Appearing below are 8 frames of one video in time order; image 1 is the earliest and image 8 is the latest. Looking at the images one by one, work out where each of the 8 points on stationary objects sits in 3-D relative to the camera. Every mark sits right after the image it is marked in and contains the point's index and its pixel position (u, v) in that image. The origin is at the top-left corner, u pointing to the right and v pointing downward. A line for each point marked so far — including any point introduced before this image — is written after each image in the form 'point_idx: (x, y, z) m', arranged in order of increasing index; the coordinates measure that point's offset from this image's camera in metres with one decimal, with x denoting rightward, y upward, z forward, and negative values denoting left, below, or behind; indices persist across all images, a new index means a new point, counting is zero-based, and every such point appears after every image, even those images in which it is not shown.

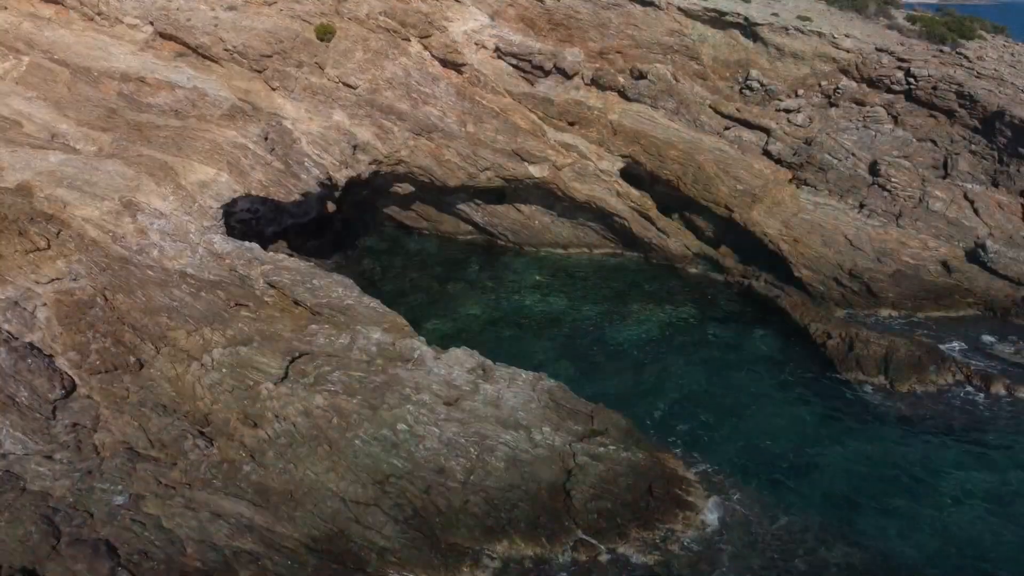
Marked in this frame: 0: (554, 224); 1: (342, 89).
0: (+1.0, +1.6, +19.8) m
1: (-3.6, +4.1, +17.3) m
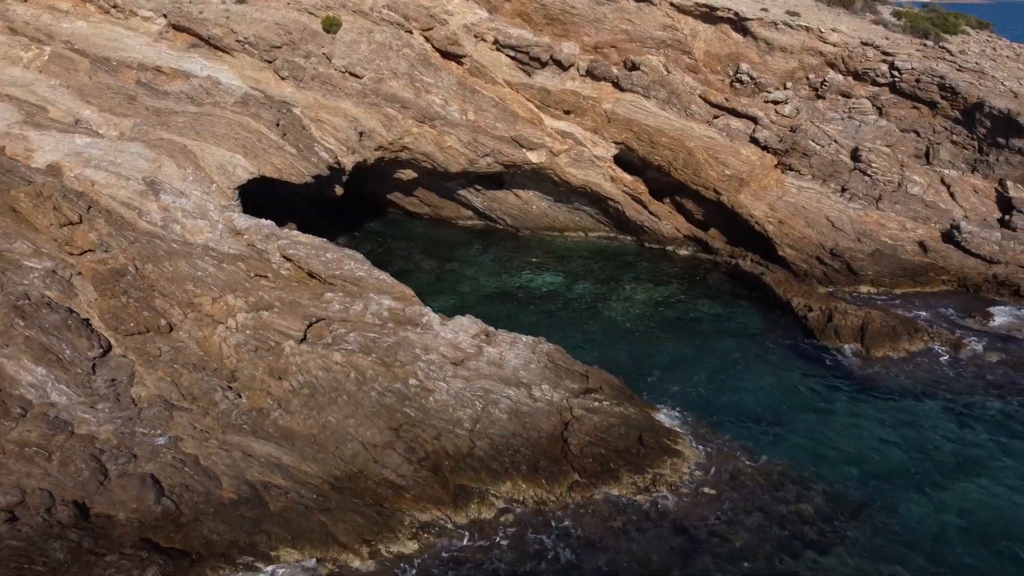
0: (+1.0, +2.0, +20.7) m
1: (-3.6, +4.6, +18.2) m
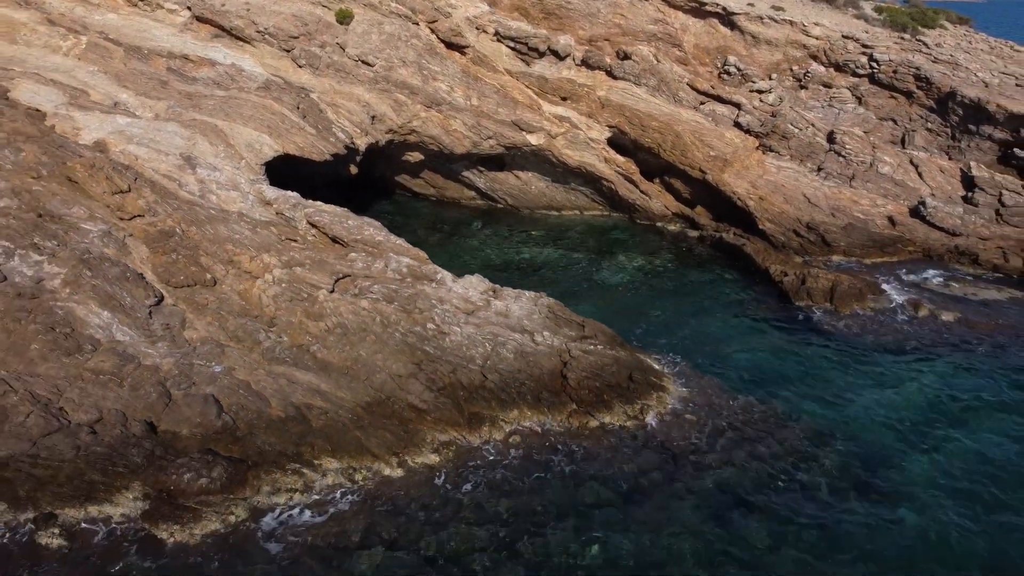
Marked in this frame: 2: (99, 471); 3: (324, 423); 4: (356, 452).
0: (+1.0, +2.7, +22.1) m
1: (-3.6, +5.2, +19.6) m
2: (-4.7, -2.0, +9.6) m
3: (-2.3, -1.6, +10.3) m
4: (-1.9, -2.0, +10.3) m
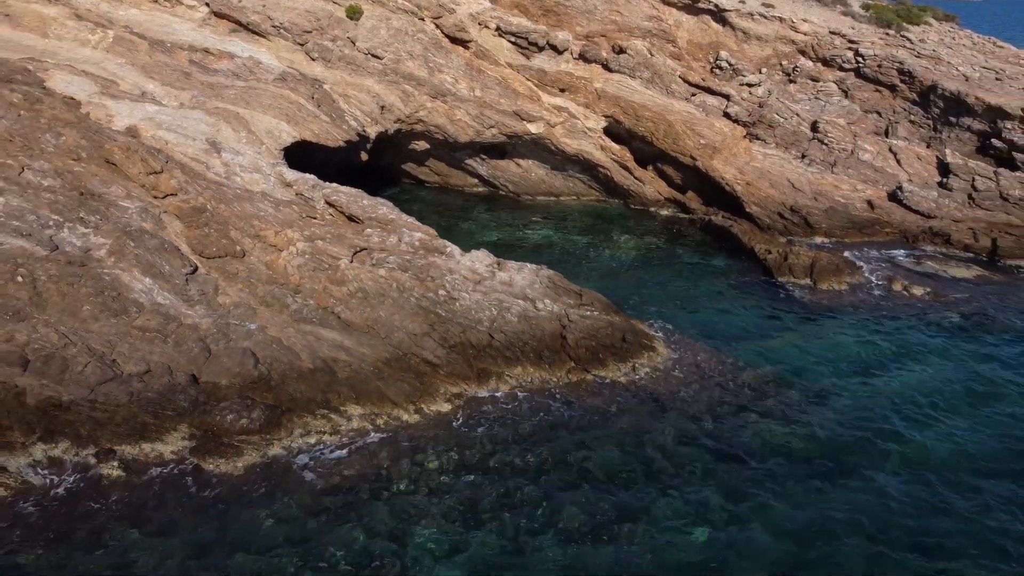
0: (+1.0, +3.2, +23.3) m
1: (-3.6, +5.7, +20.7) m
2: (-4.6, -1.6, +10.7) m
3: (-2.3, -1.2, +11.5) m
4: (-1.9, -1.5, +11.5) m
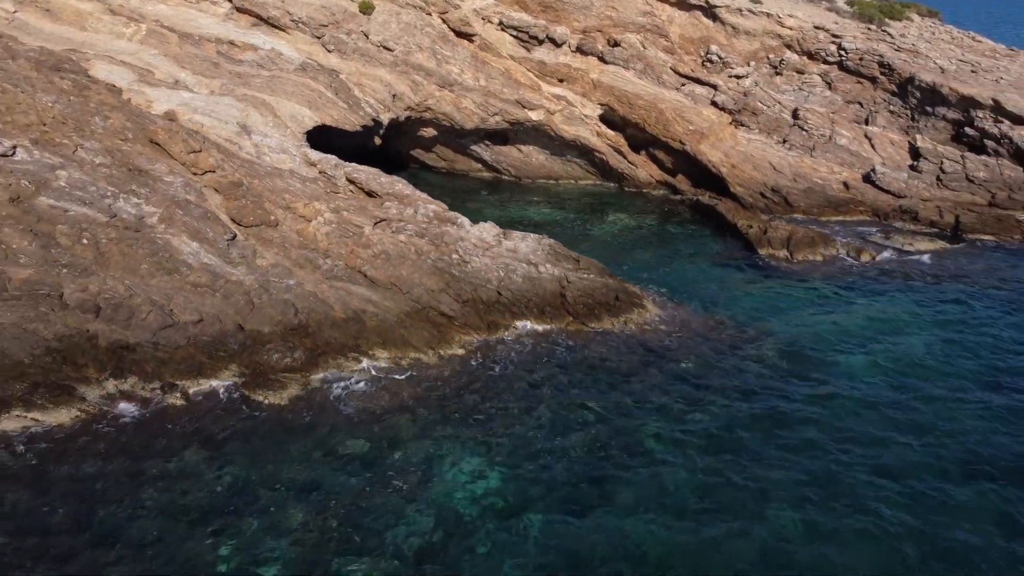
0: (+1.1, +3.9, +24.9) m
1: (-3.5, +6.4, +22.3) m
2: (-4.5, -1.0, +12.3) m
3: (-2.2, -0.5, +13.1) m
4: (-1.8, -0.9, +13.1) m
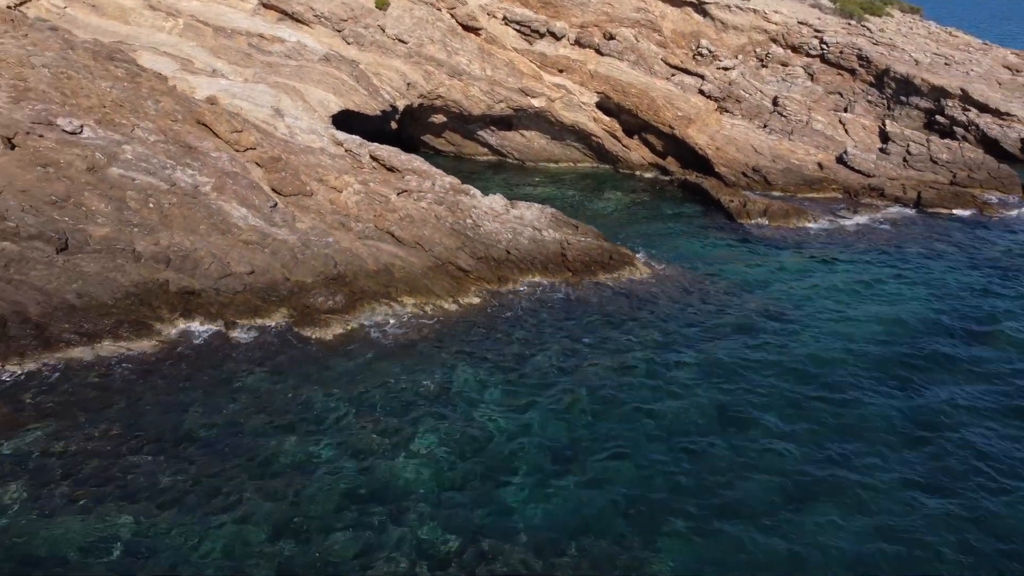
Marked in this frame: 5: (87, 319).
0: (+1.2, +4.7, +27.0) m
1: (-3.4, +7.2, +24.4) m
2: (-4.4, -0.2, +14.4) m
3: (-2.0, +0.2, +15.2) m
4: (-1.6, -0.1, +15.2) m
5: (-6.8, -0.5, +13.4) m
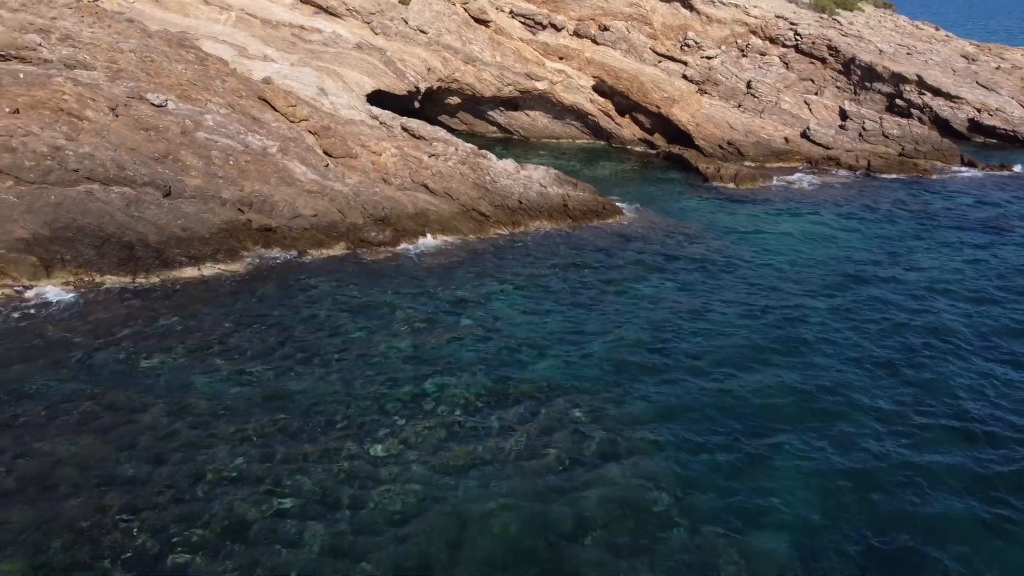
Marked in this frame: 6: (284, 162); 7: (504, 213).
0: (+1.4, +6.1, +30.6) m
1: (-3.1, +8.6, +28.0) m
2: (-4.1, +1.2, +18.1) m
3: (-1.7, +1.6, +18.9) m
4: (-1.3, +1.2, +18.8) m
5: (-6.6, +0.9, +17.0) m
6: (-5.4, +3.0, +19.6) m
7: (-0.2, +1.8, +19.6) m
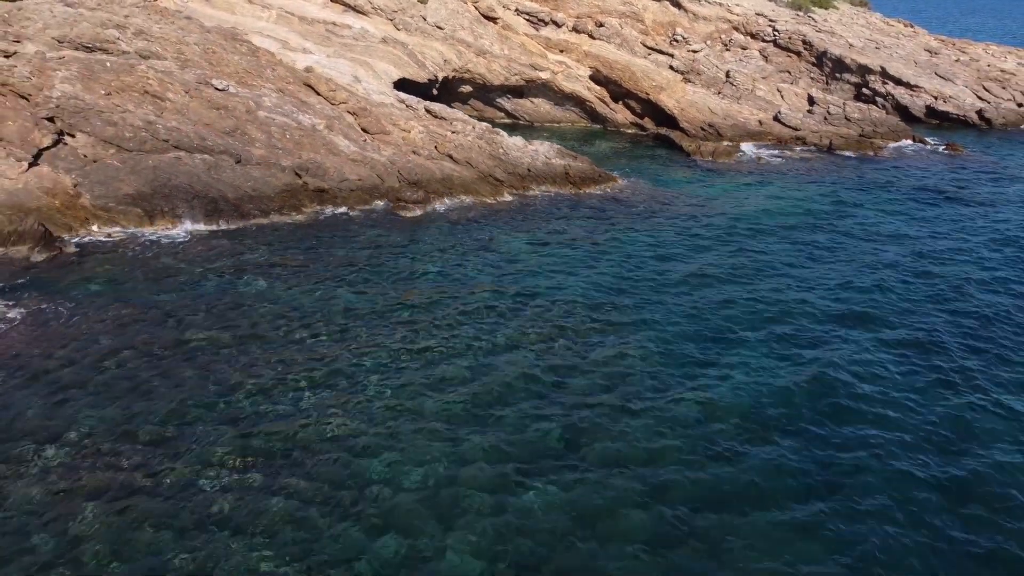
0: (+1.7, +7.4, +34.4) m
1: (-2.9, +9.9, +31.7) m
2: (-3.8, +2.5, +21.8) m
3: (-1.5, +2.9, +22.6) m
4: (-1.1, +2.5, +22.6) m
5: (-6.3, +2.1, +20.8) m
6: (-5.1, +4.2, +23.3) m
7: (0.0, +3.0, +23.3) m
